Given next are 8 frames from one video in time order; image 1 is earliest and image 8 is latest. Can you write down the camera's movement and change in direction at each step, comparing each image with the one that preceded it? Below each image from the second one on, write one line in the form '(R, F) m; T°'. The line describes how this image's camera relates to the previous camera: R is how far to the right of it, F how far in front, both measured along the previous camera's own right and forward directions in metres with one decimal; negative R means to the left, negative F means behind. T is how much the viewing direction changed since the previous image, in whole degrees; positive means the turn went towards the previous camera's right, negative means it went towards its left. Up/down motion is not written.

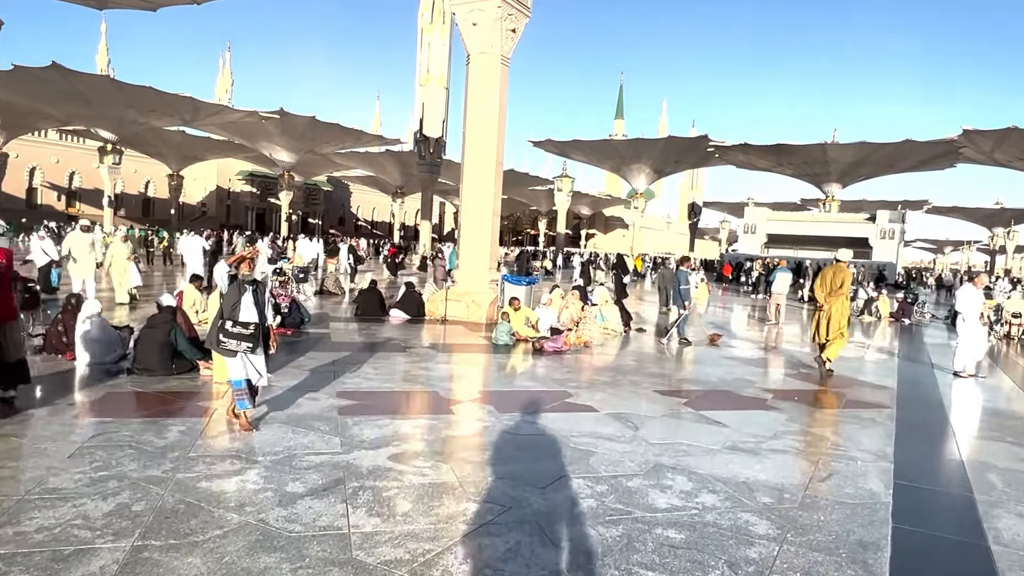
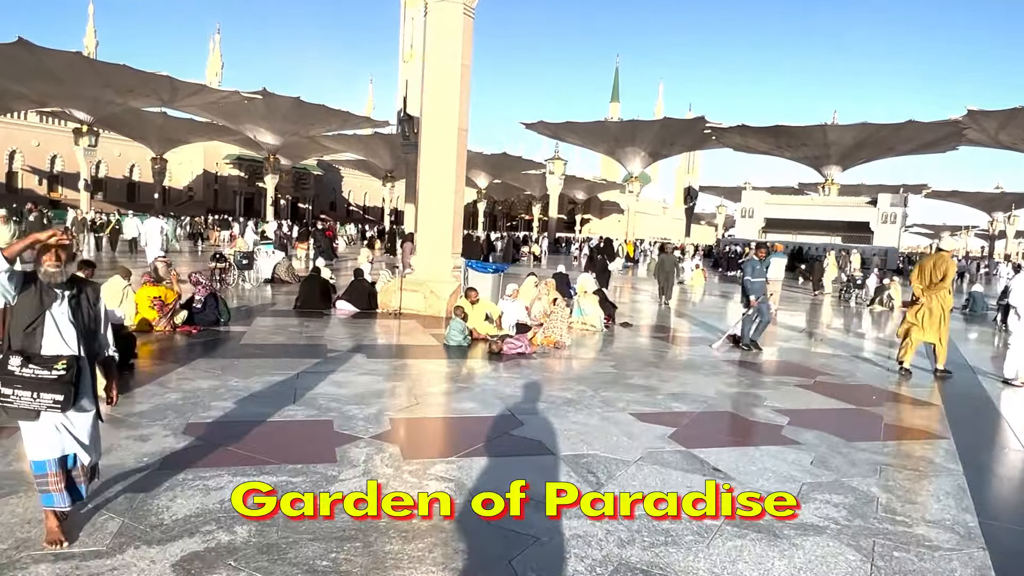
(+0.4, +1.5) m; 0°
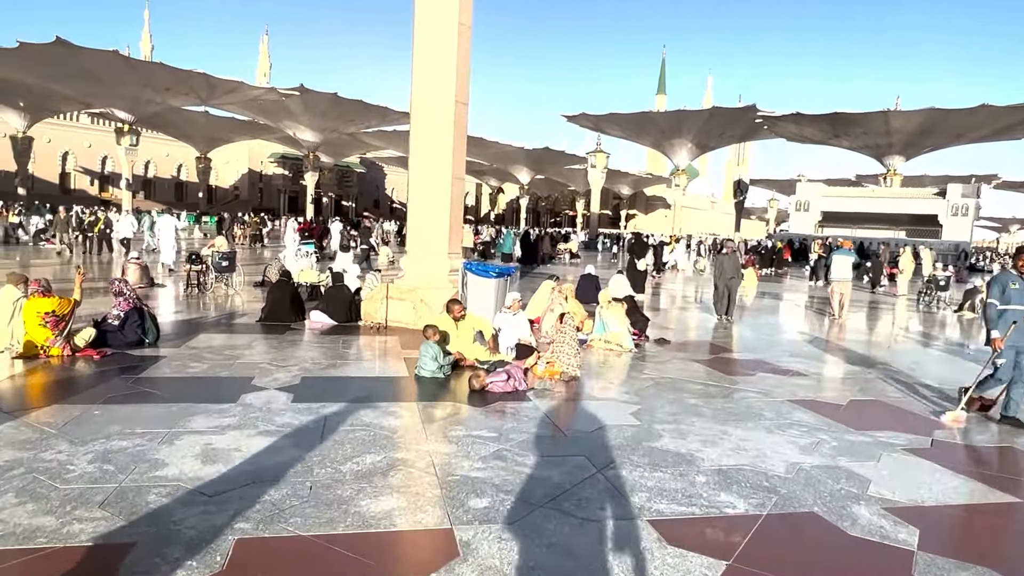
(+0.4, +1.7) m; -4°
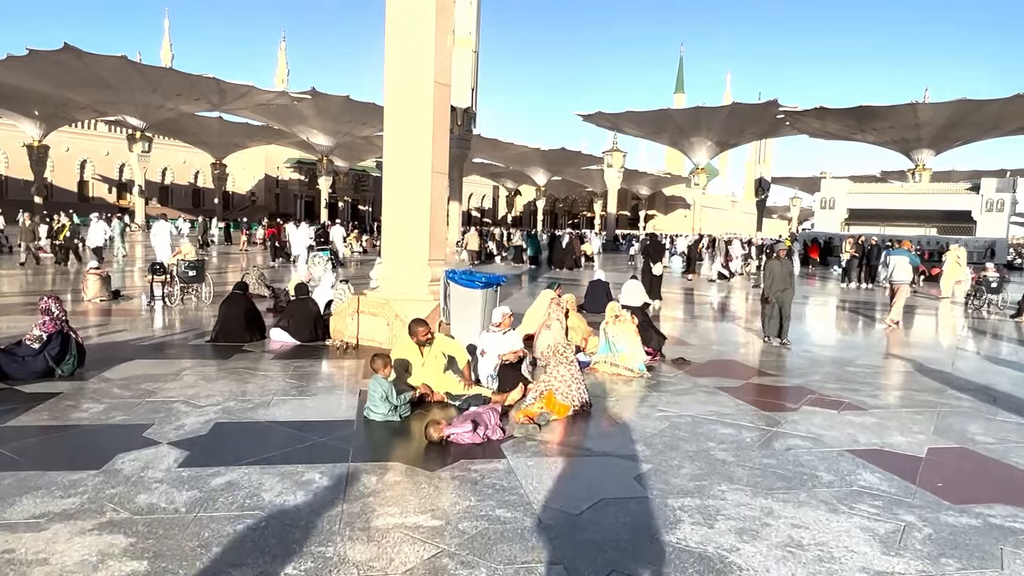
(+0.3, +1.1) m; -2°
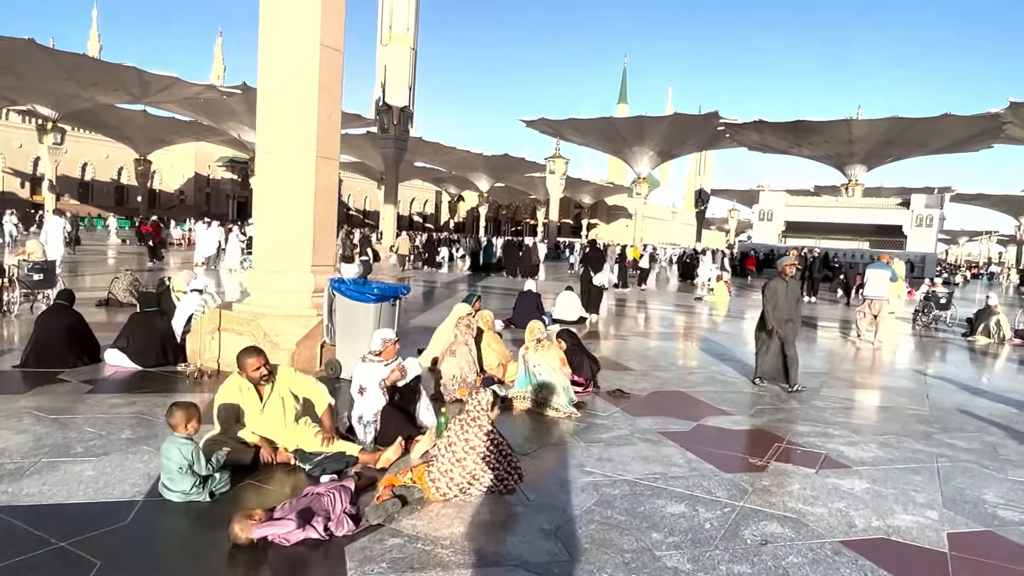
(+0.3, +1.2) m; +5°
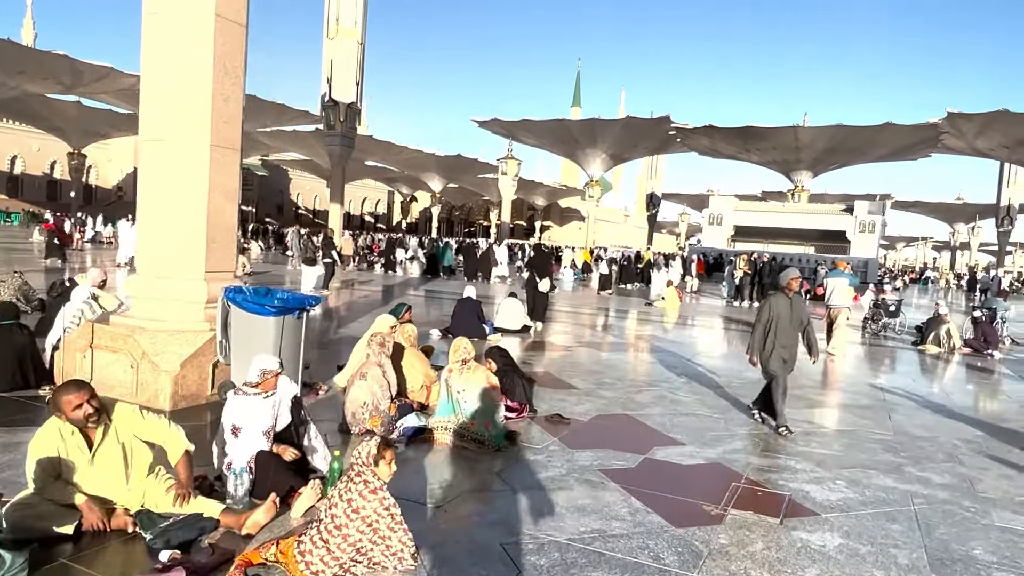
(+0.2, +0.6) m; +4°
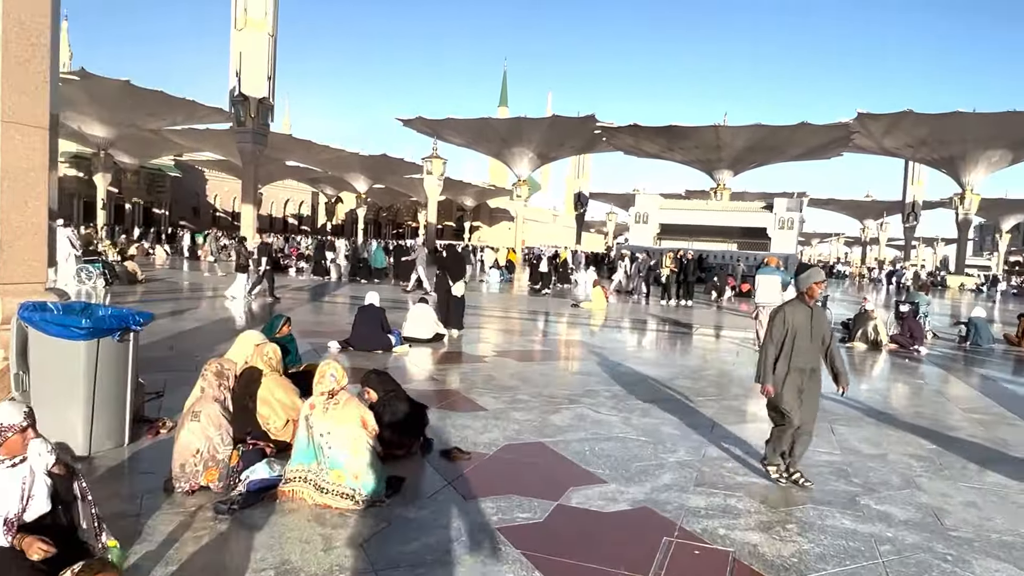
(+0.3, +0.8) m; +6°
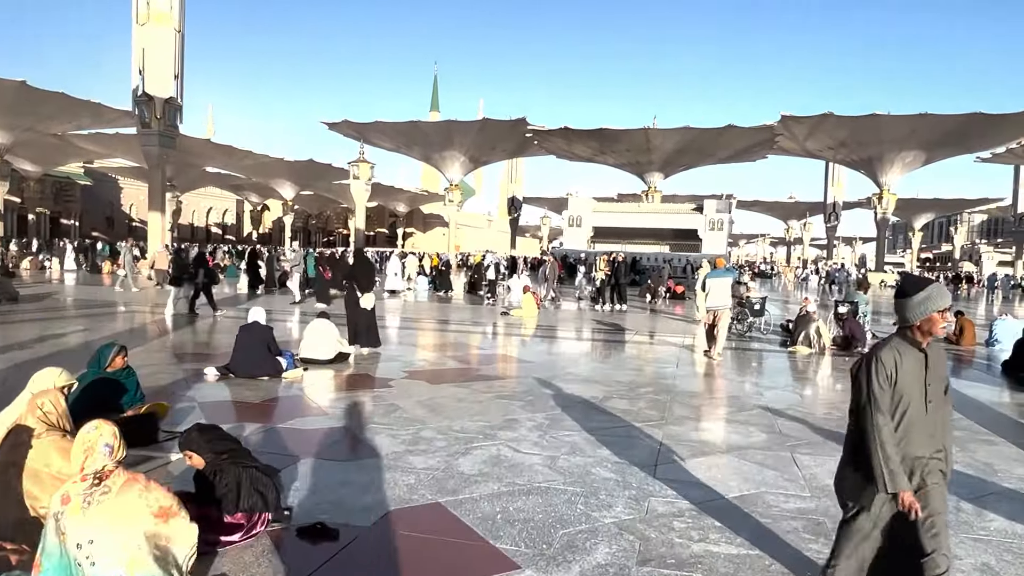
(+0.2, +0.9) m; +5°
